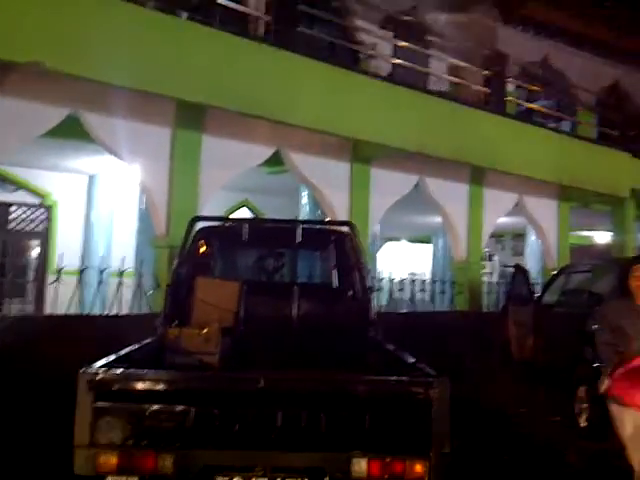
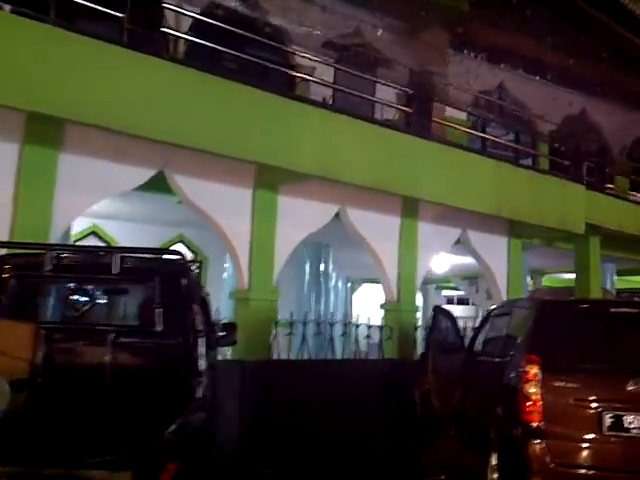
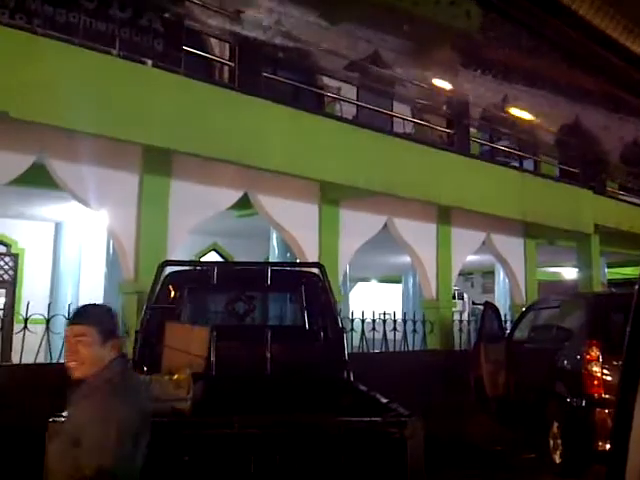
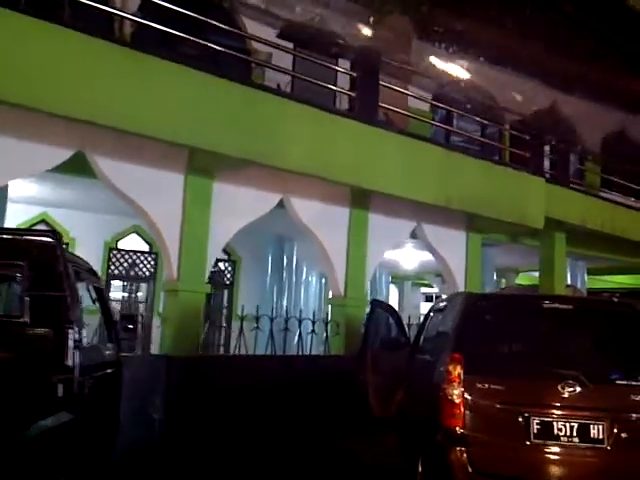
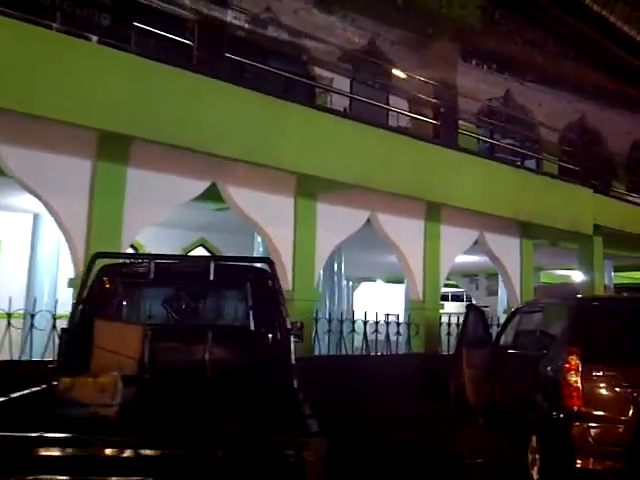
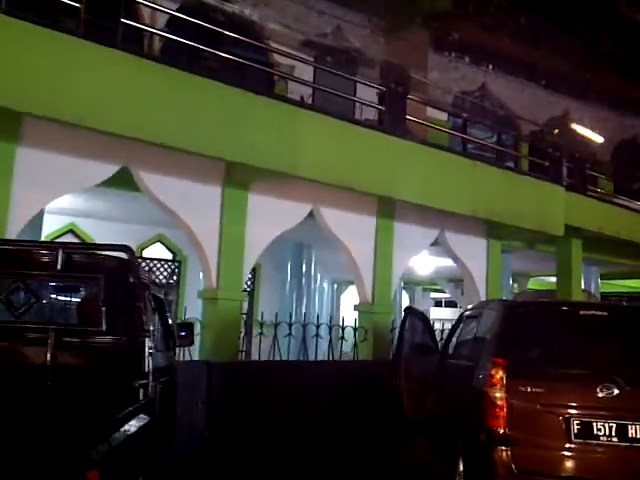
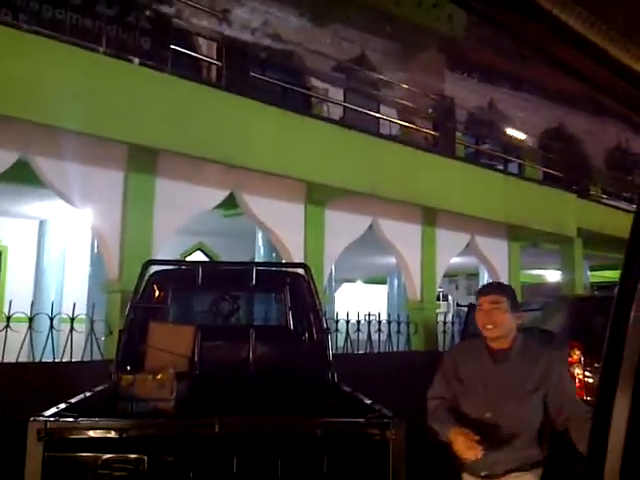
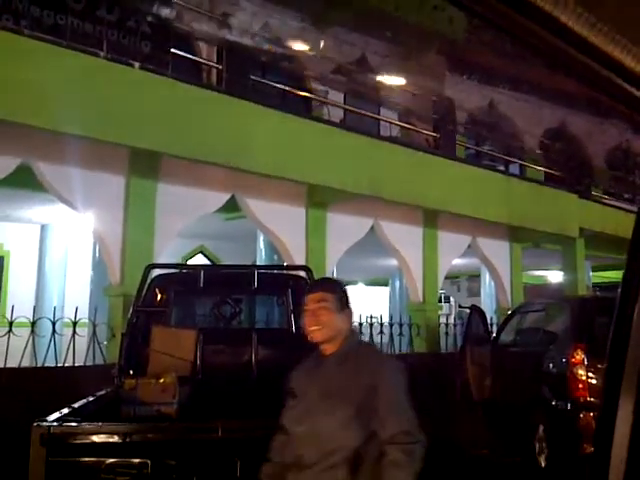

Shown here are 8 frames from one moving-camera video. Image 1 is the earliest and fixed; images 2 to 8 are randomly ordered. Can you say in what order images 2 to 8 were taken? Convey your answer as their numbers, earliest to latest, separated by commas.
7, 8, 3, 5, 2, 6, 4
